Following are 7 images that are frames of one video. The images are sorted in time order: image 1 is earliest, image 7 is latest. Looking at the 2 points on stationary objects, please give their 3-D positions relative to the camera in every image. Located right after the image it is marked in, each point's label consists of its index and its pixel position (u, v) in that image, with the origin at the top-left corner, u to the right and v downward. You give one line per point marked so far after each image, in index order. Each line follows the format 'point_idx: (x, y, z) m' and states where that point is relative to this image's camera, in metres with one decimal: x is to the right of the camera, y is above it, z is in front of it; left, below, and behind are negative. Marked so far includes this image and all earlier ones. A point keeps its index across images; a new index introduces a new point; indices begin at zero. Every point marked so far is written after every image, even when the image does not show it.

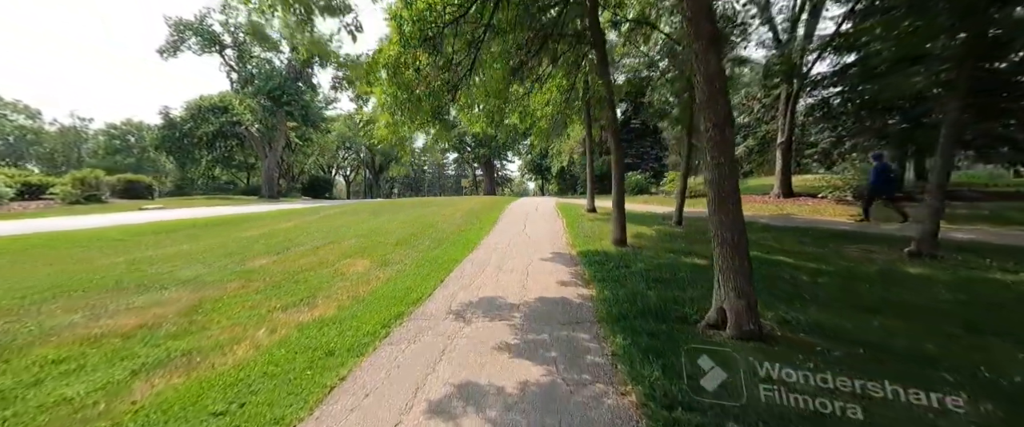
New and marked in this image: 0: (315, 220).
0: (-7.3, -0.2, +12.6) m
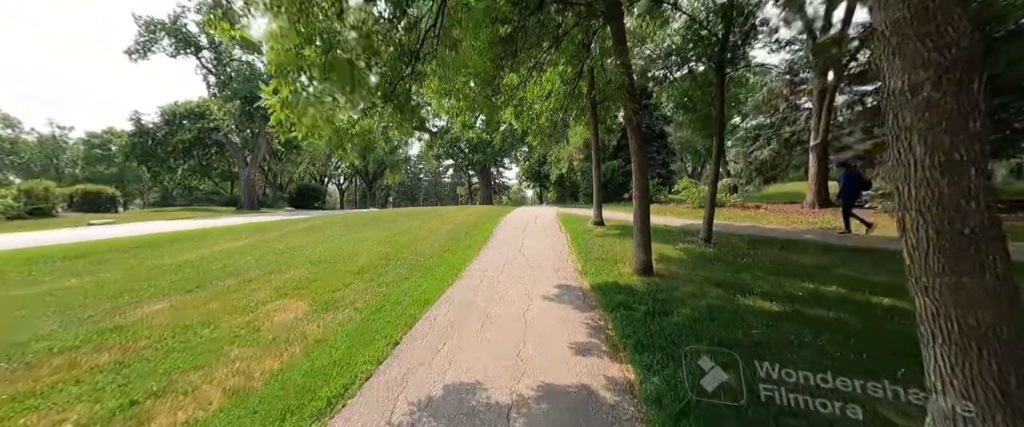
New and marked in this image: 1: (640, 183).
0: (-7.4, -0.7, +10.8) m
1: (+2.2, +0.5, +6.0) m
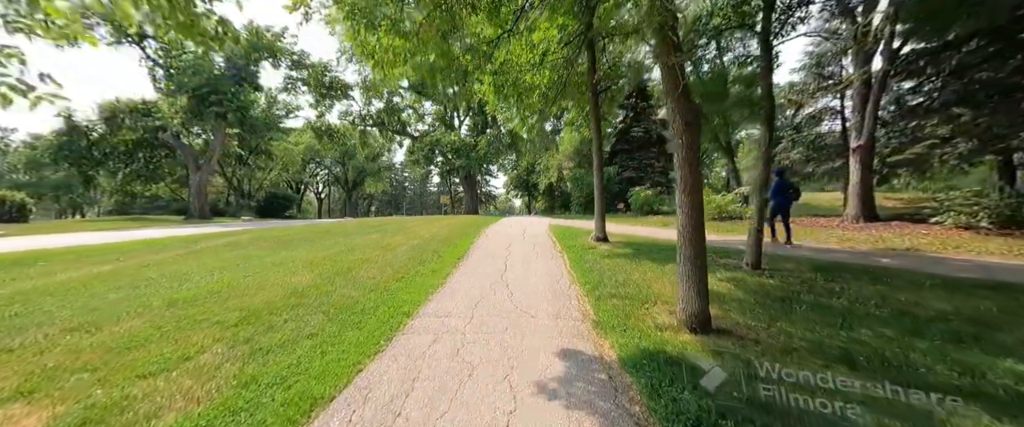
0: (-7.9, -1.0, +8.2) m
1: (+1.9, +0.3, +3.7) m
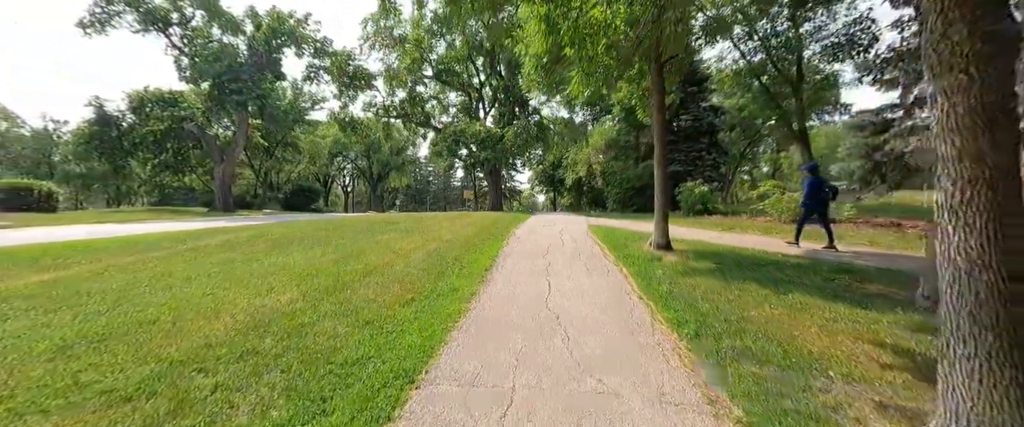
0: (-7.1, -0.8, +6.9) m
1: (+2.4, +0.2, +1.8) m
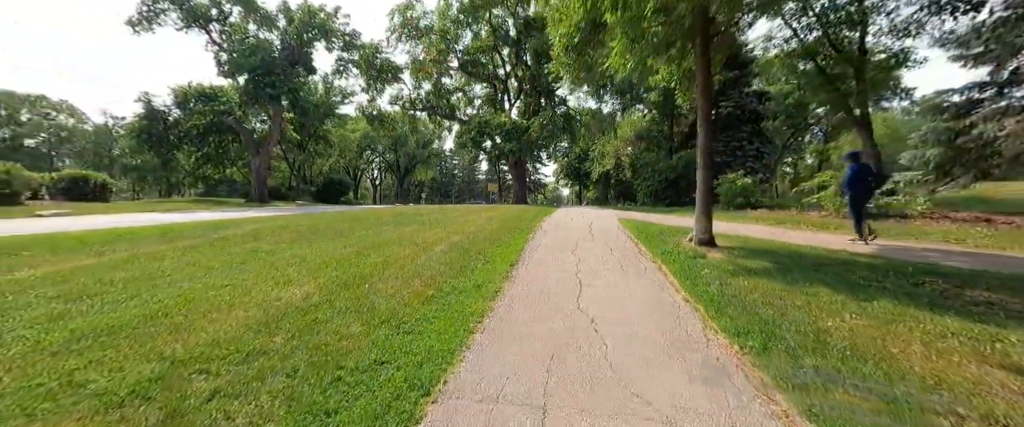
0: (-6.5, -0.6, +7.0) m
1: (+2.6, +0.3, +1.2) m
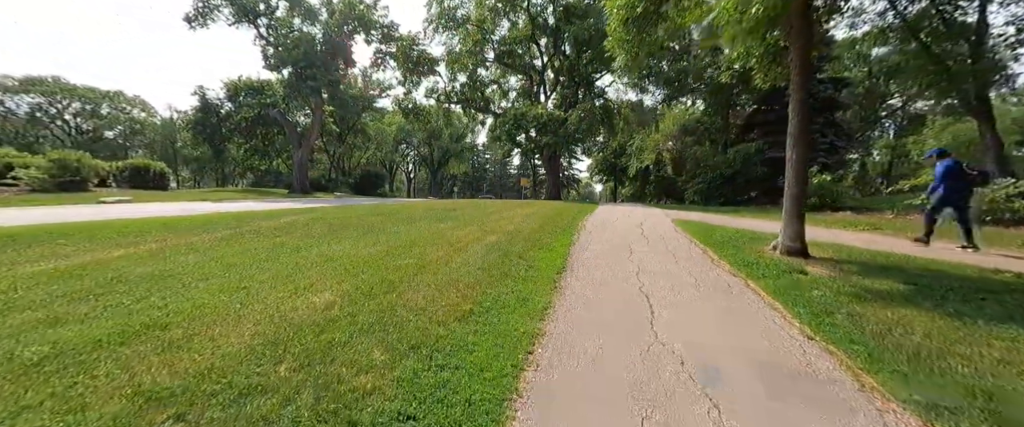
0: (-5.7, -0.4, +6.7) m
1: (+2.9, +0.1, 0.0) m
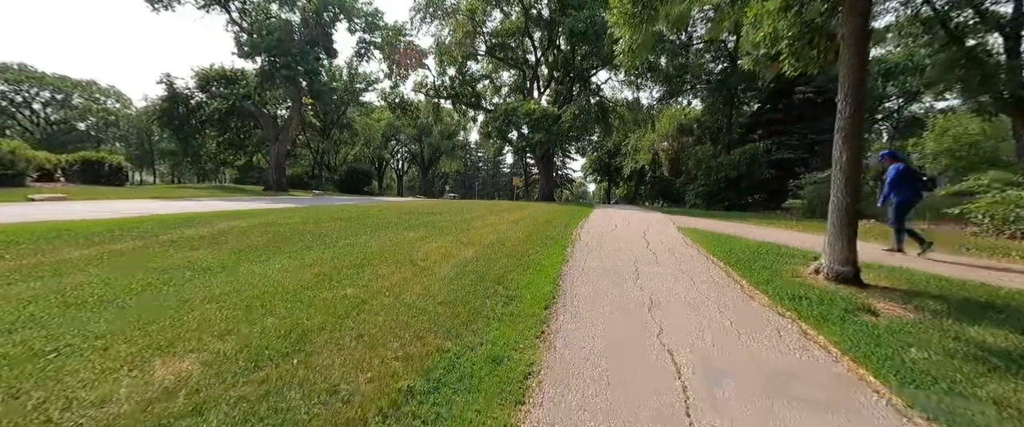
0: (-6.0, -0.6, +5.2) m
1: (+2.7, -0.1, -1.2) m
